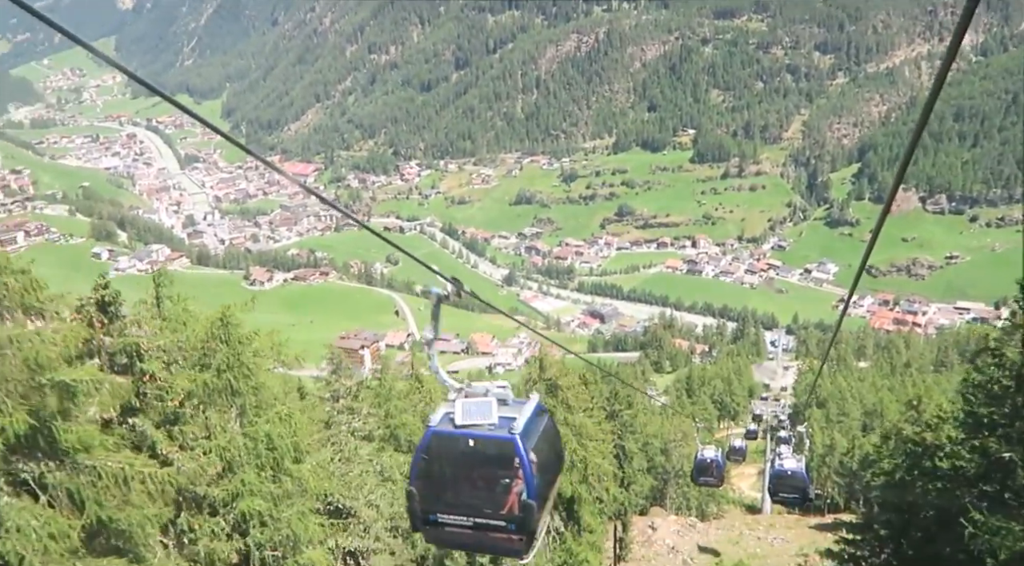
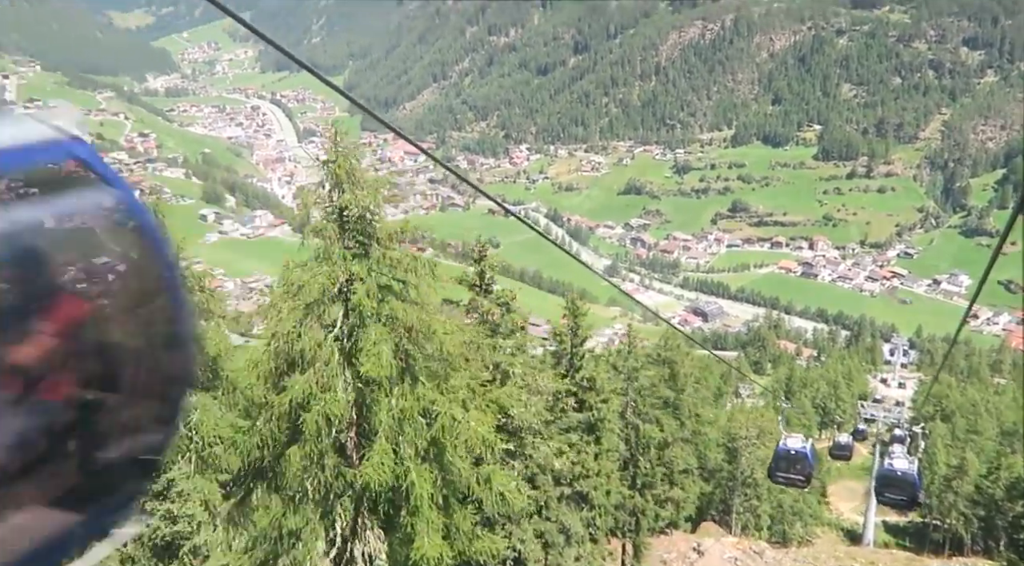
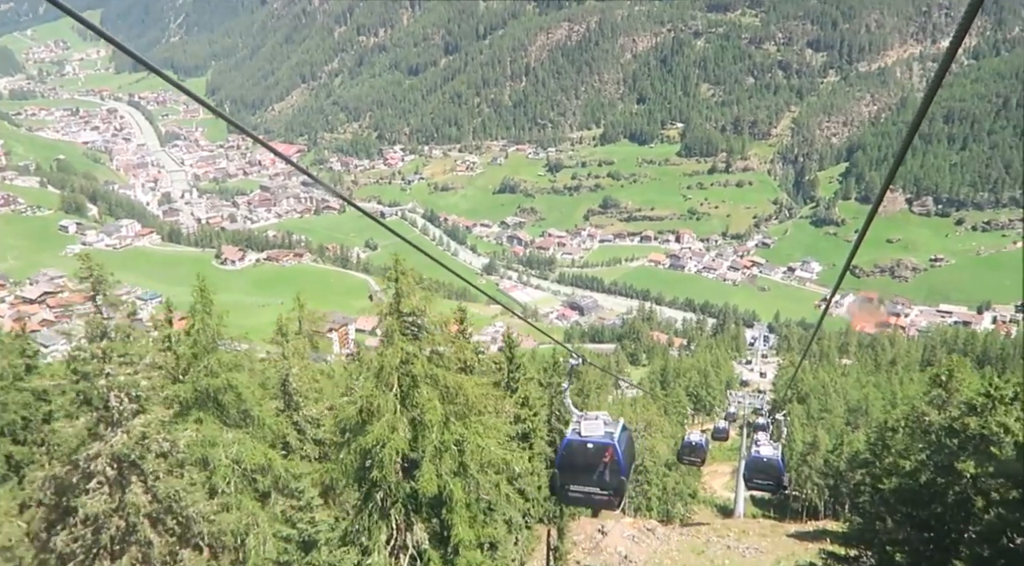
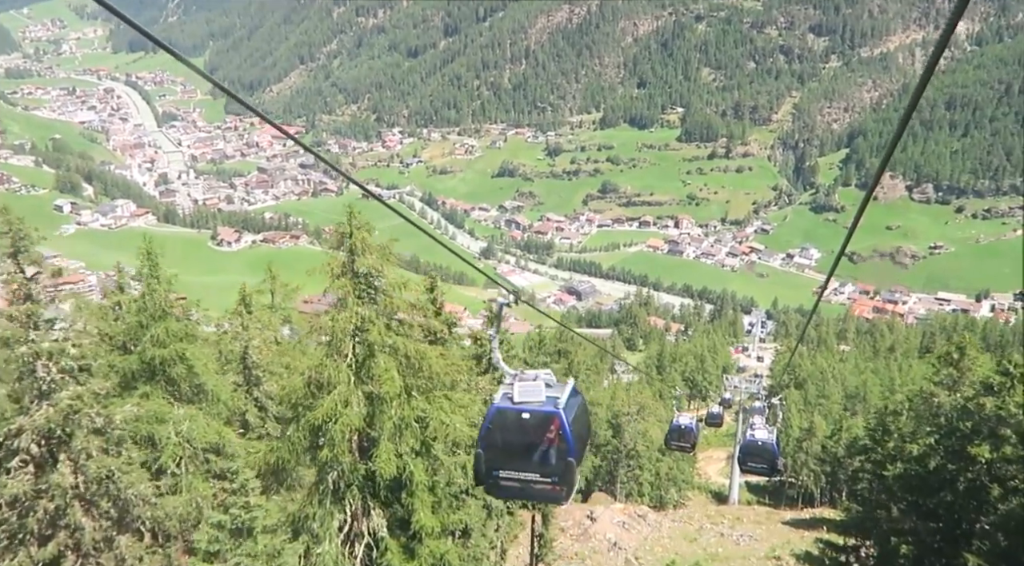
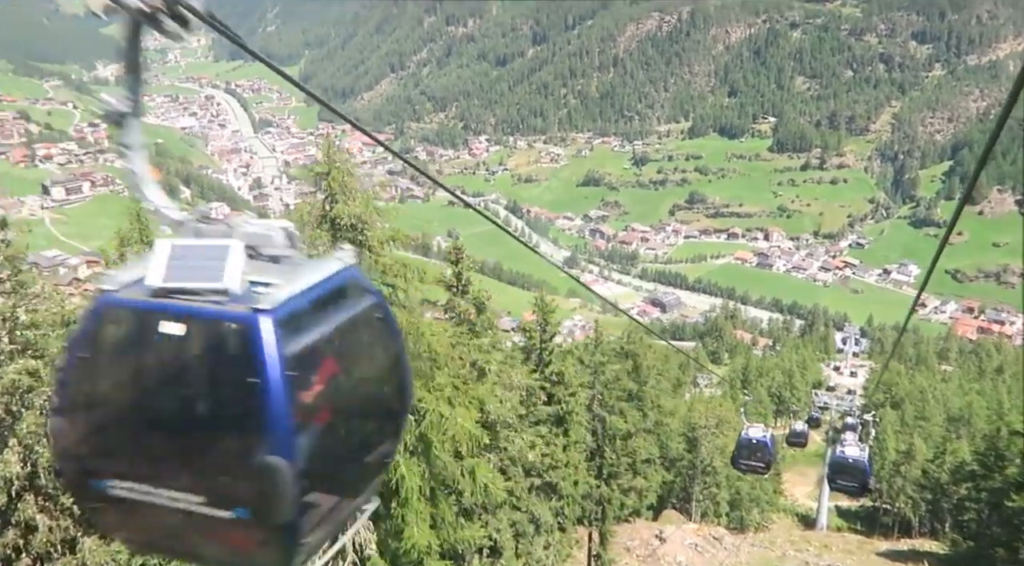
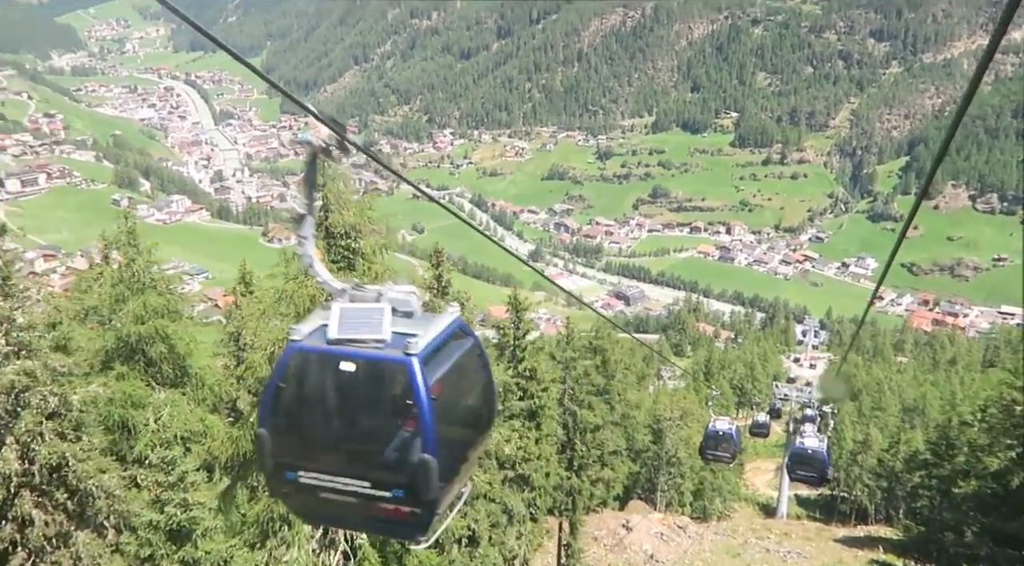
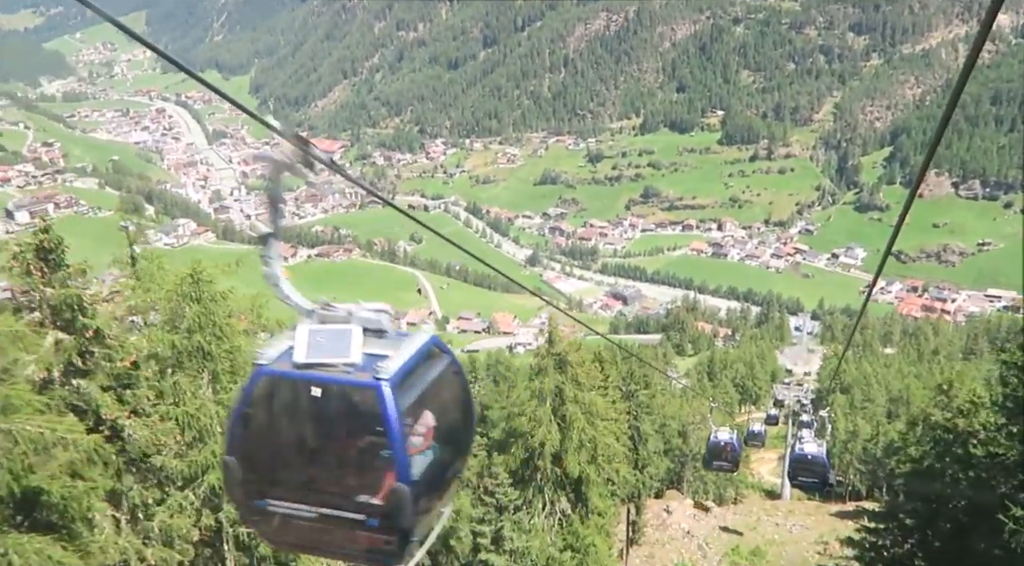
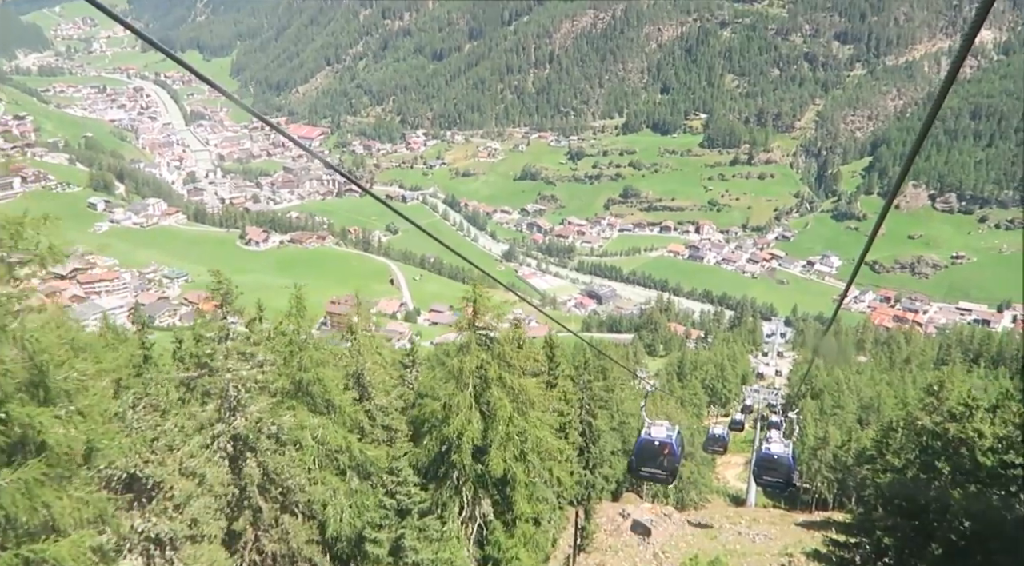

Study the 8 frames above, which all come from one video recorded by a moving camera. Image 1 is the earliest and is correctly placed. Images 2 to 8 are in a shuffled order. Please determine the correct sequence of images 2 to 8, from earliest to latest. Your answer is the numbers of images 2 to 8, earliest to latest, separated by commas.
7, 8, 3, 4, 6, 5, 2
